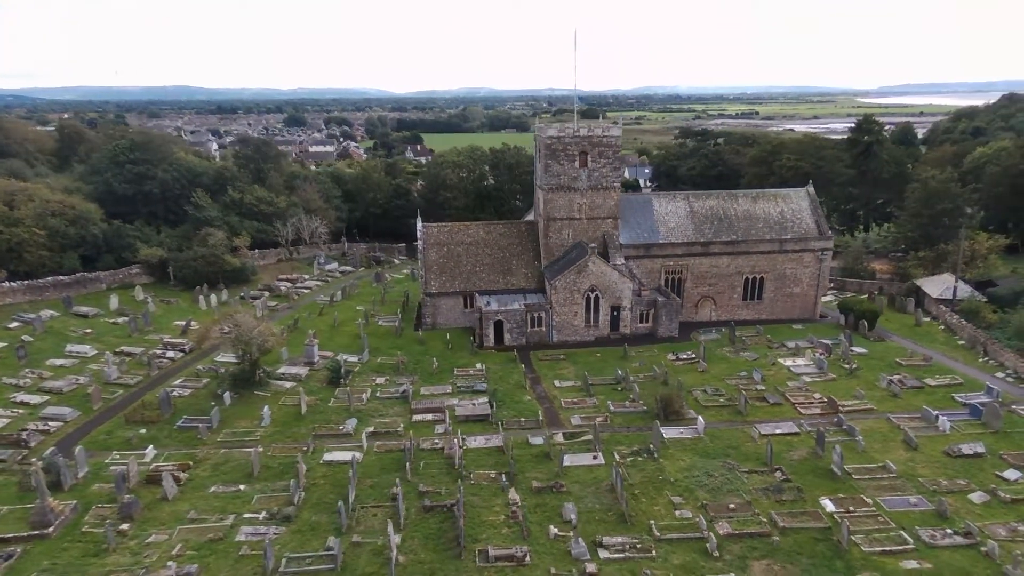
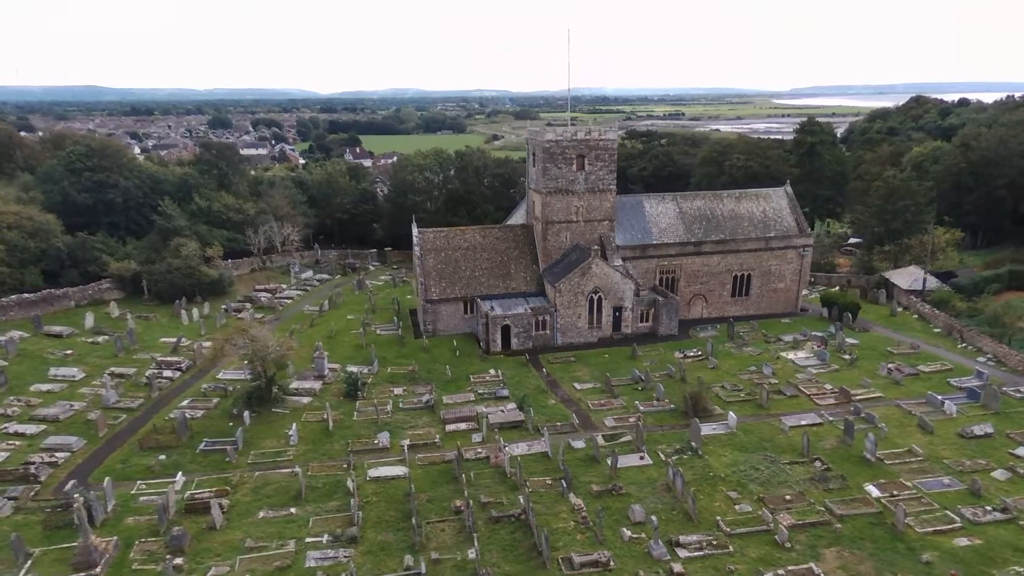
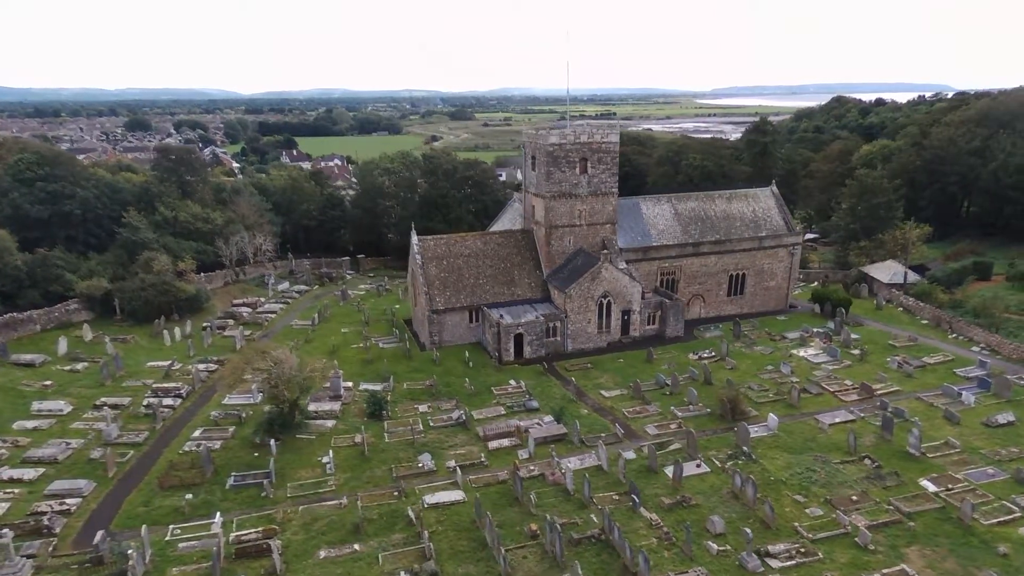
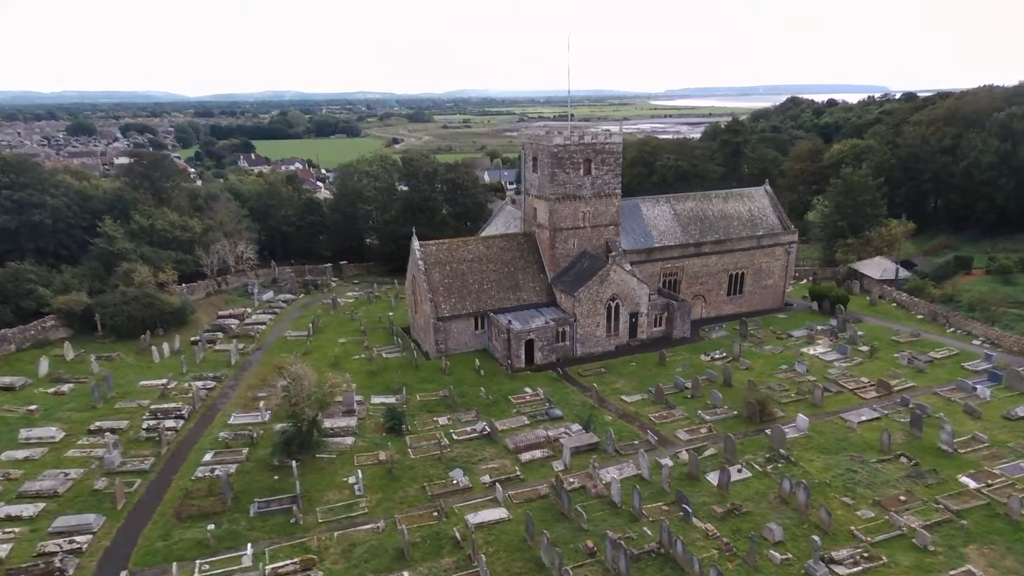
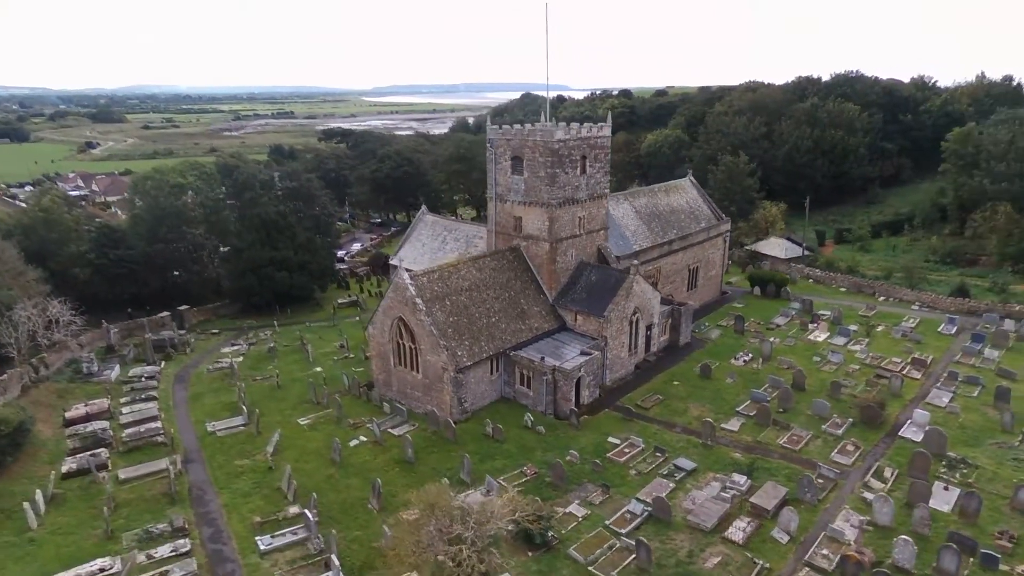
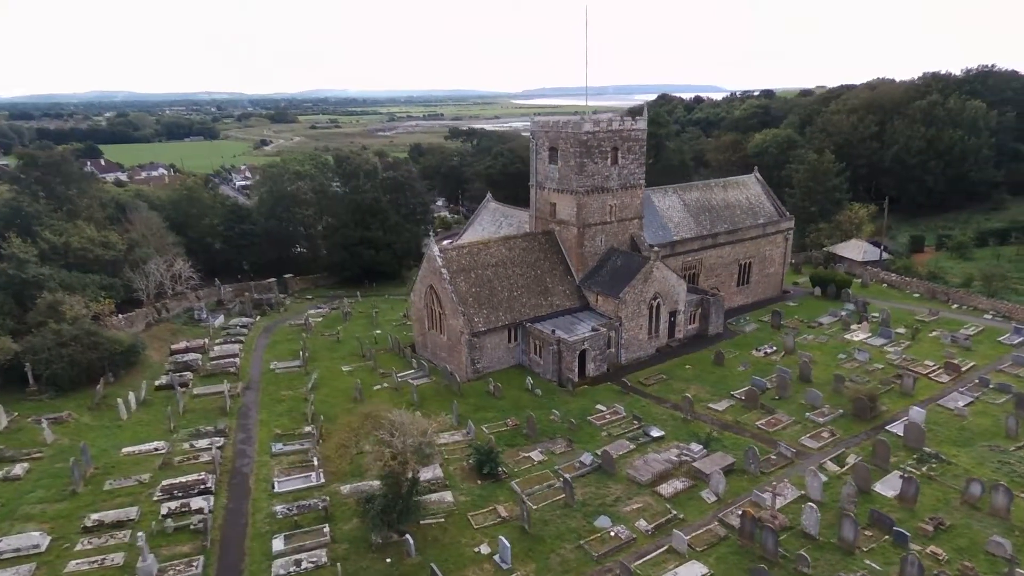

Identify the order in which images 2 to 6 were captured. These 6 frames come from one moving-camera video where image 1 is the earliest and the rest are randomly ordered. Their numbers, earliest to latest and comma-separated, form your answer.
2, 3, 4, 6, 5
